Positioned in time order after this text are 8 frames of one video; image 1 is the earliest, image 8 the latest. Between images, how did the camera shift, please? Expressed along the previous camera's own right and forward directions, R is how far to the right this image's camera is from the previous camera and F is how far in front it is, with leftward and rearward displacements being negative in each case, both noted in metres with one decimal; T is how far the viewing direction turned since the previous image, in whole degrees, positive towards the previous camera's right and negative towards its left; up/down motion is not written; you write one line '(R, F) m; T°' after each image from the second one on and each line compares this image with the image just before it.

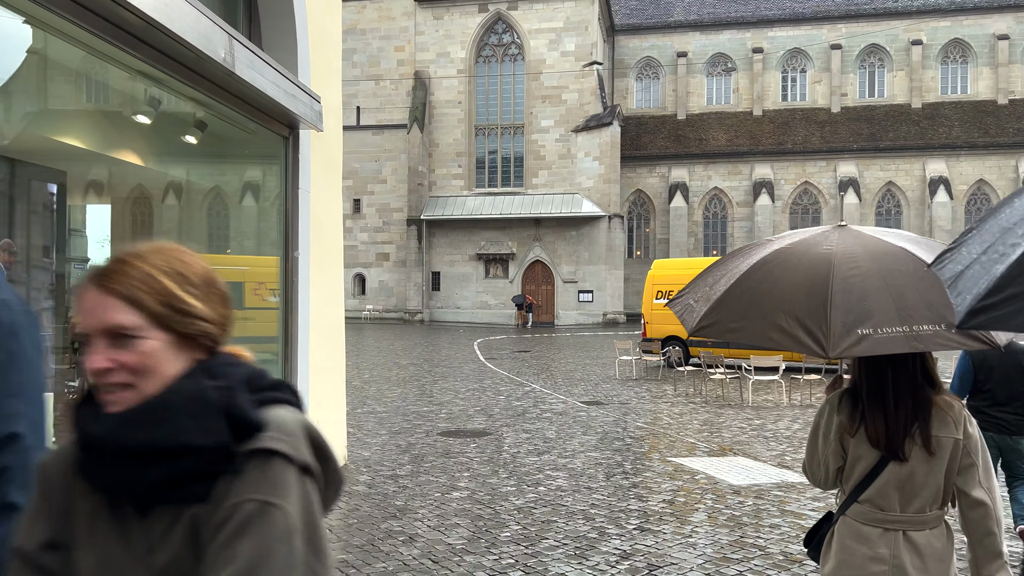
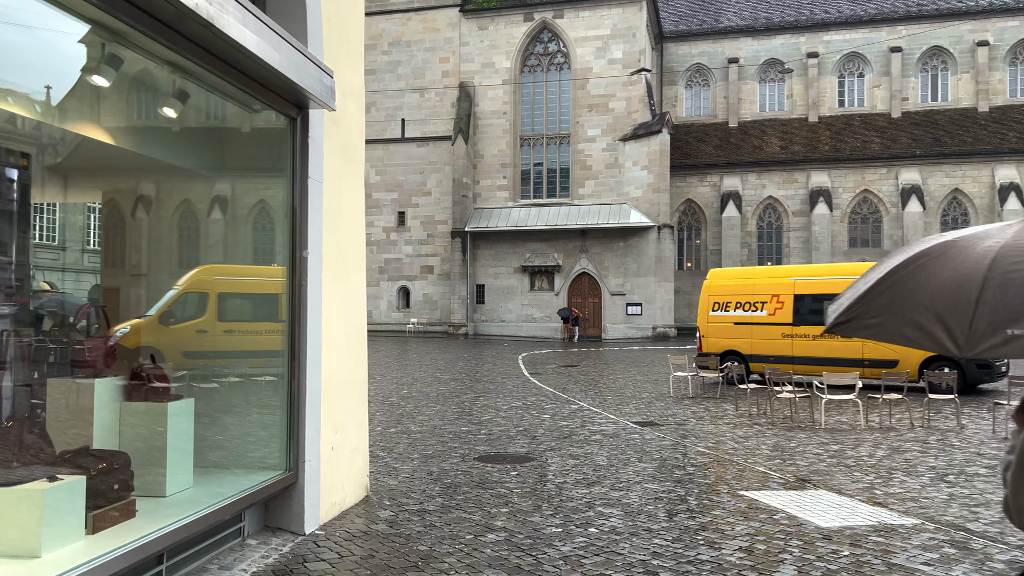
(0.0, +0.8) m; -3°
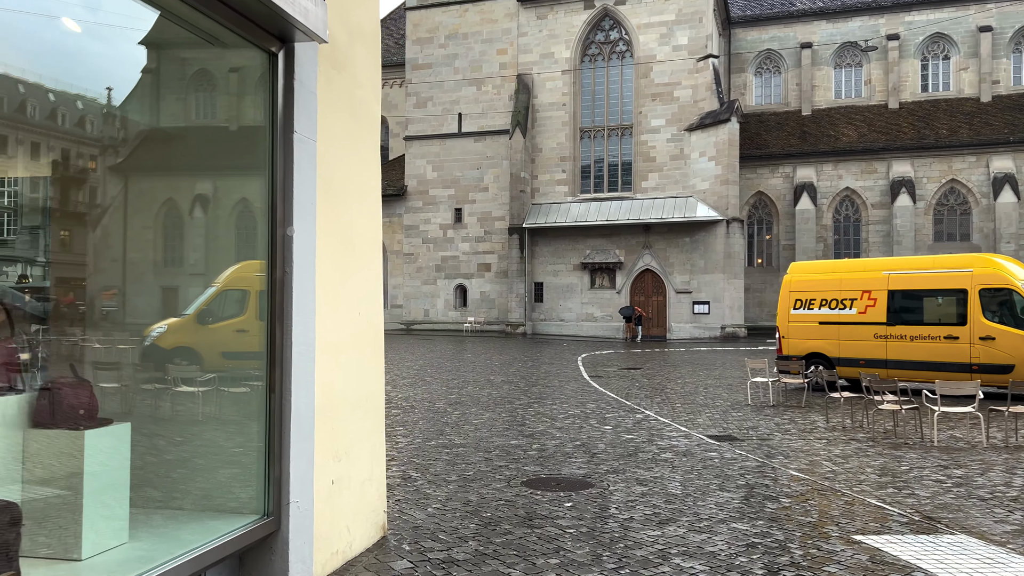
(+0.1, +1.1) m; -4°
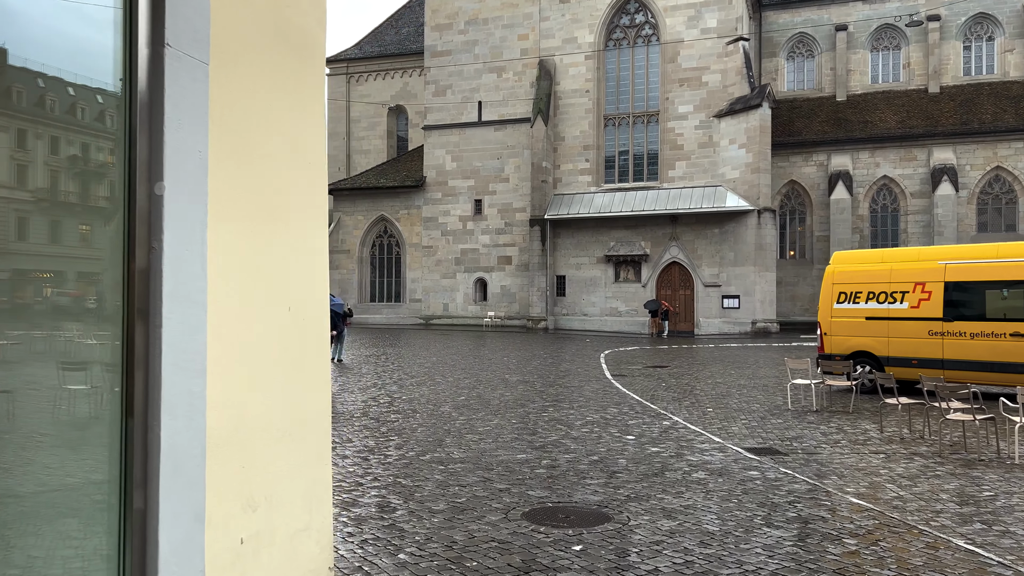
(+0.2, +1.1) m; -2°
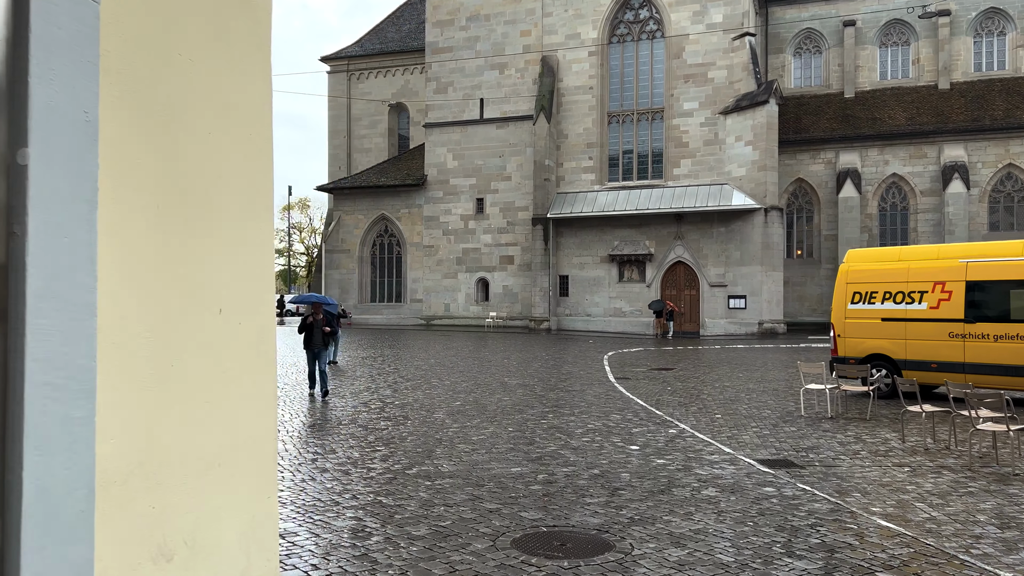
(+0.1, +0.5) m; 0°
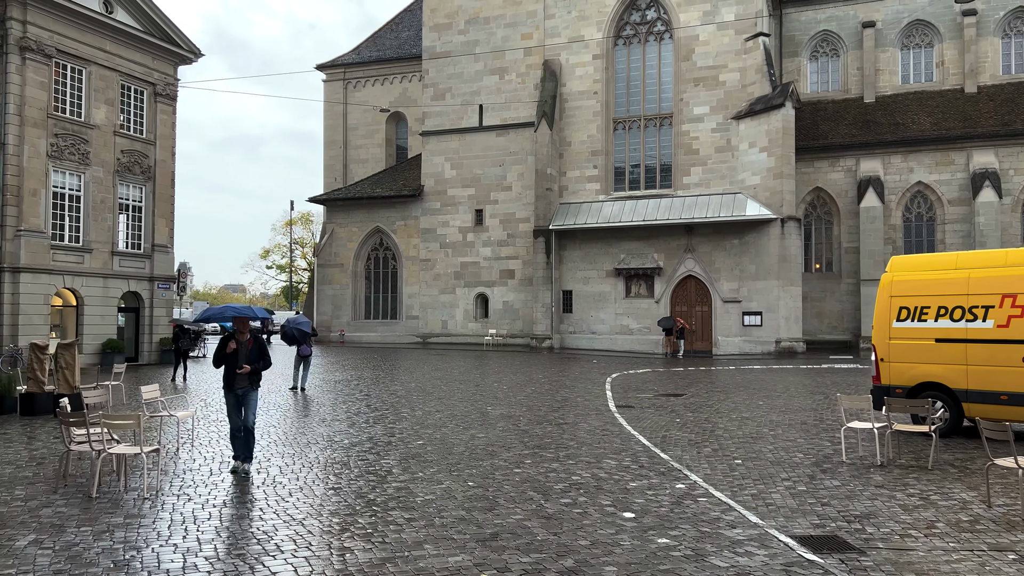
(+0.4, +1.9) m; -1°
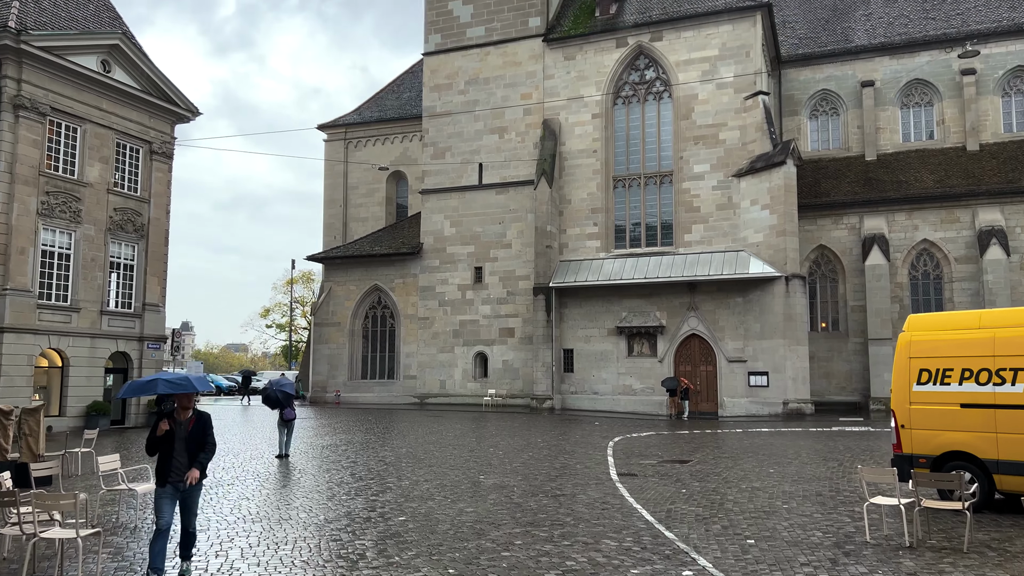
(+0.1, +0.6) m; 0°
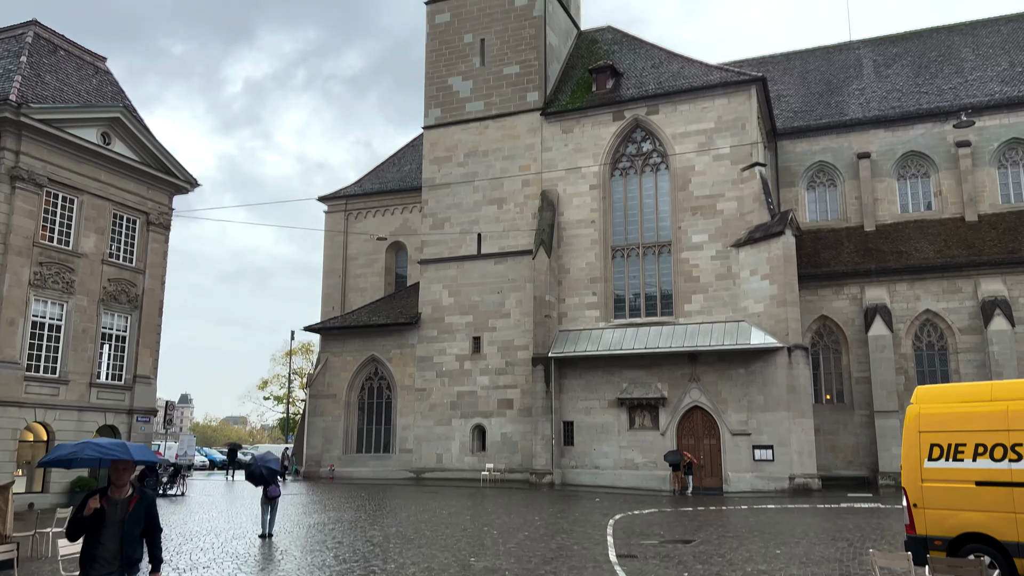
(+0.1, +0.3) m; 0°
